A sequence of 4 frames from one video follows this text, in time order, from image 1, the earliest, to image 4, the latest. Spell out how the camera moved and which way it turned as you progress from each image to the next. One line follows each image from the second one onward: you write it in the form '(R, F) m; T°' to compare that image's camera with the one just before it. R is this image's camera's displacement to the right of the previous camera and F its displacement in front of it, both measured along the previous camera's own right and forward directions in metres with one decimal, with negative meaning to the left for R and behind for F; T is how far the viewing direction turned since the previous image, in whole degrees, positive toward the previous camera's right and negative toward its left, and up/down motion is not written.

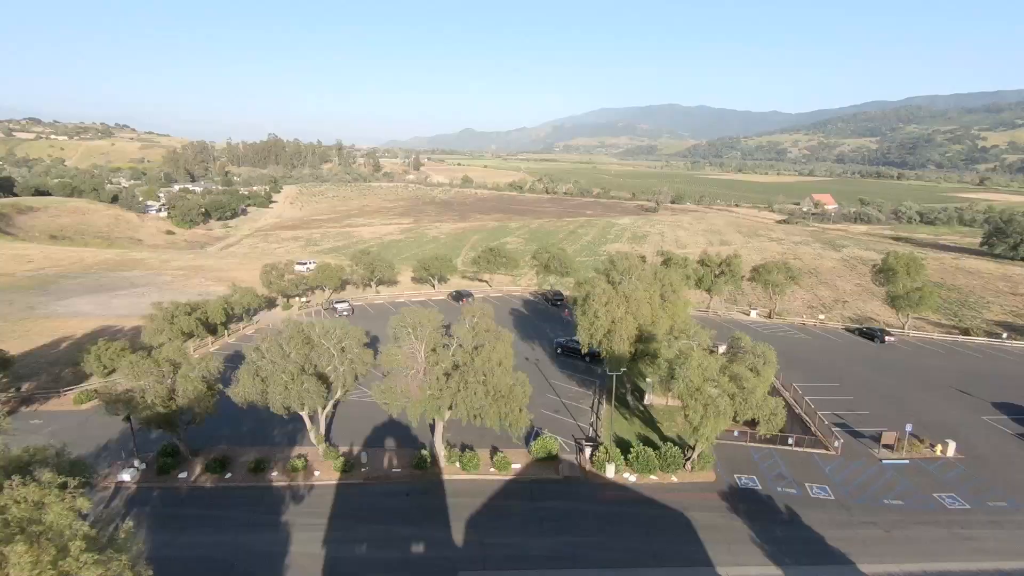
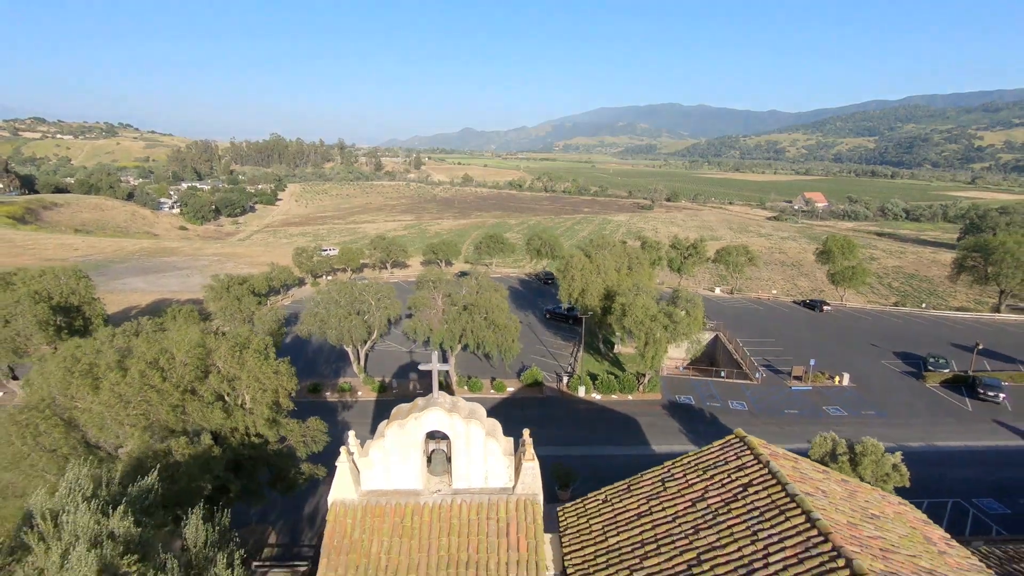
(+0.3, -6.5) m; 0°
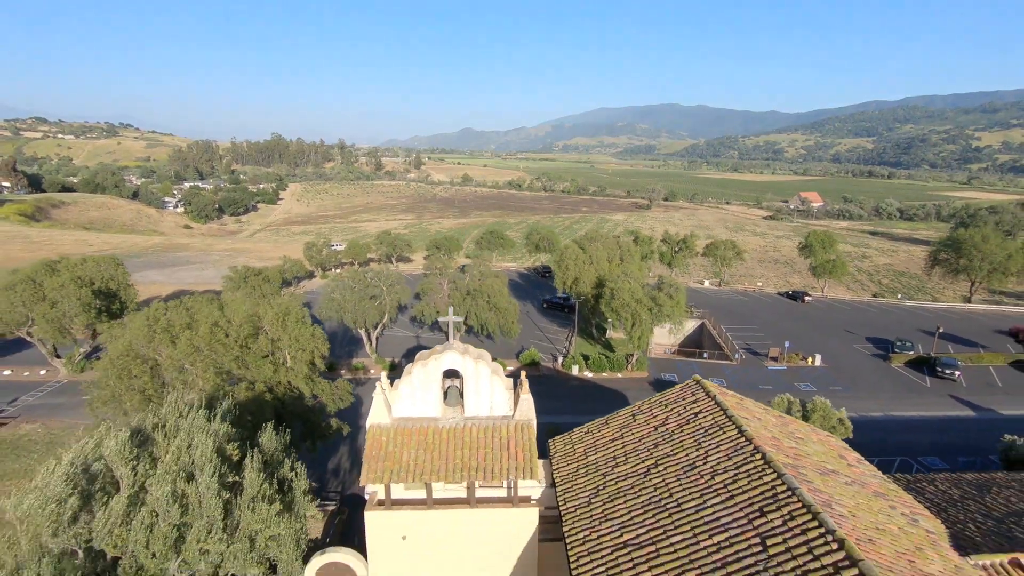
(0.0, -2.5) m; 0°
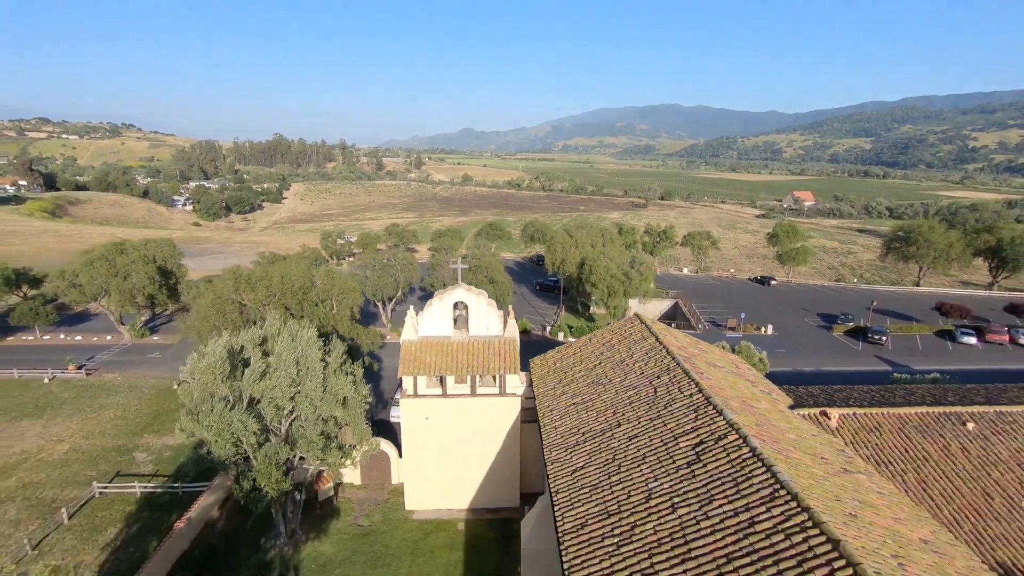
(+0.4, -5.1) m; 0°
